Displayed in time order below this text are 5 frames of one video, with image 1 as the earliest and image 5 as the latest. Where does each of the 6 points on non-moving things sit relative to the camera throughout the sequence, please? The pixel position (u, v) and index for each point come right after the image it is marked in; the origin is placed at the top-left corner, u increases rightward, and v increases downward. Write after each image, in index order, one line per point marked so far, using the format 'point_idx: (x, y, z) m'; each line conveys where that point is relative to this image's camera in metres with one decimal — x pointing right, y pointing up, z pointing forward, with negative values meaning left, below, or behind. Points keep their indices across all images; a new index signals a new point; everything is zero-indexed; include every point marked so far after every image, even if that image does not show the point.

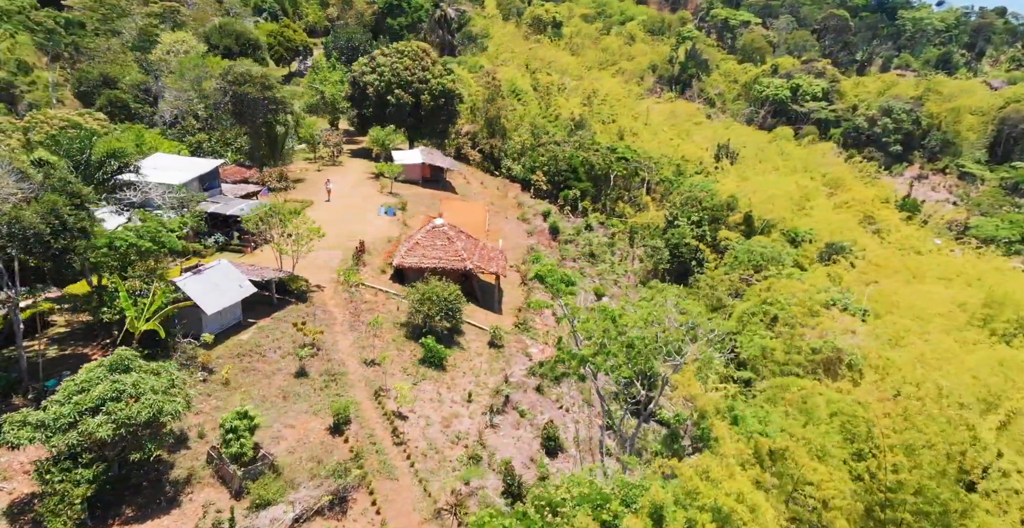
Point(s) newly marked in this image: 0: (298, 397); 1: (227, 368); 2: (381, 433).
0: (-7.4, -4.7, +19.8) m
1: (-10.0, -3.6, +19.9) m
2: (-4.5, -5.8, +19.6) m
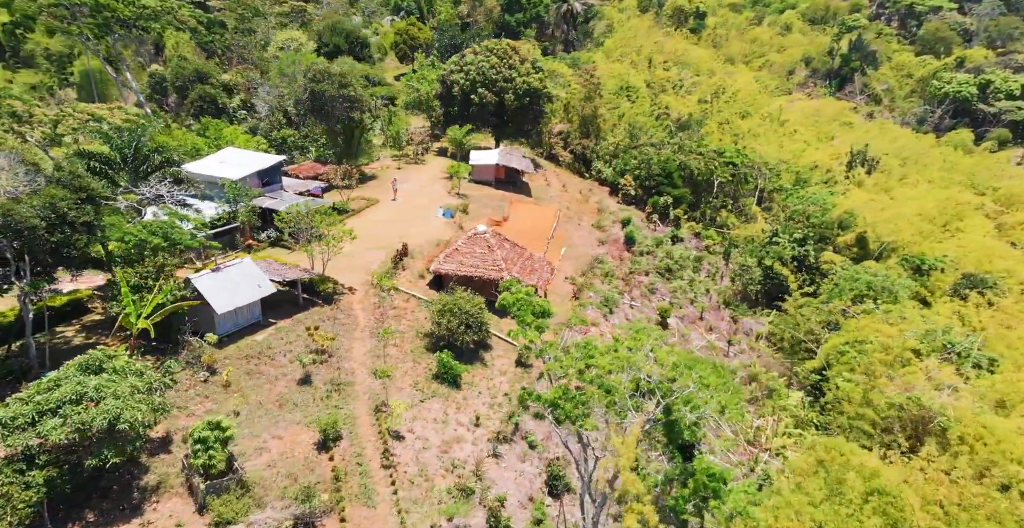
0: (-7.4, -4.9, +19.4) m
1: (-9.8, -3.7, +20.0) m
2: (-4.7, -6.2, +18.7) m
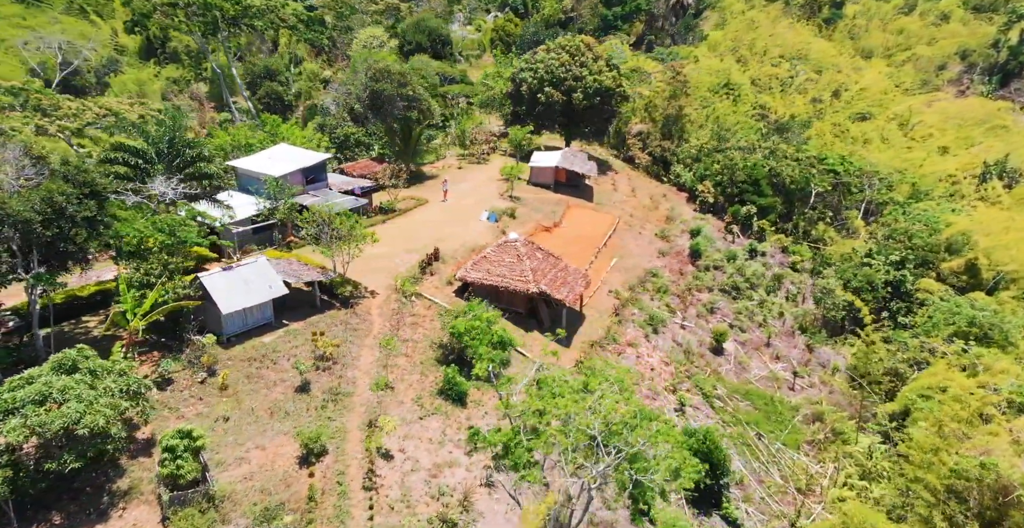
0: (-7.5, -5.0, +19.0) m
1: (-9.8, -3.7, +19.9) m
2: (-5.0, -6.6, +17.9) m
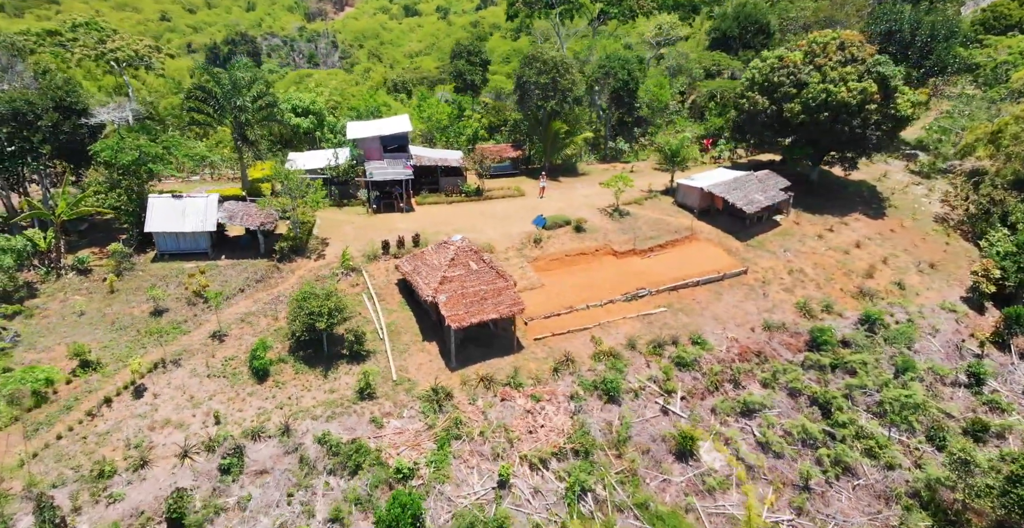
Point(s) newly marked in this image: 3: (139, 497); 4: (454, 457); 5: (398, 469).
0: (-15.5, -2.4, +22.7) m
1: (-16.4, -0.6, +24.6) m
2: (-14.6, -4.4, +20.5) m
3: (-11.9, -7.2, +17.7) m
4: (-2.1, -6.8, +19.9) m
5: (-3.8, -6.8, +18.9) m
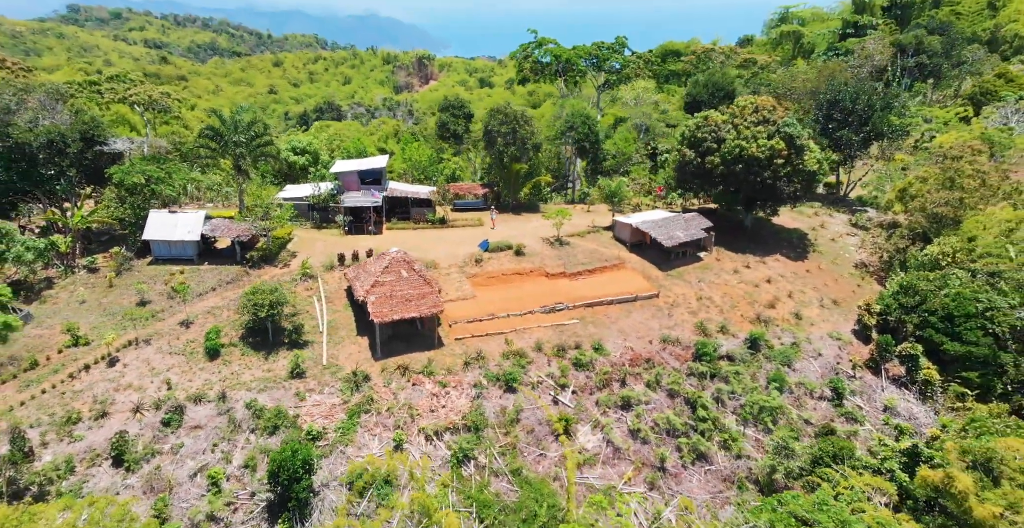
0: (-19.5, -2.0, +27.1) m
1: (-20.2, -0.3, +29.2) m
2: (-18.6, -3.9, +24.7) m
3: (-16.1, -6.5, +21.6) m
4: (-6.3, -6.8, +23.7) m
5: (-8.0, -6.6, +22.7) m
